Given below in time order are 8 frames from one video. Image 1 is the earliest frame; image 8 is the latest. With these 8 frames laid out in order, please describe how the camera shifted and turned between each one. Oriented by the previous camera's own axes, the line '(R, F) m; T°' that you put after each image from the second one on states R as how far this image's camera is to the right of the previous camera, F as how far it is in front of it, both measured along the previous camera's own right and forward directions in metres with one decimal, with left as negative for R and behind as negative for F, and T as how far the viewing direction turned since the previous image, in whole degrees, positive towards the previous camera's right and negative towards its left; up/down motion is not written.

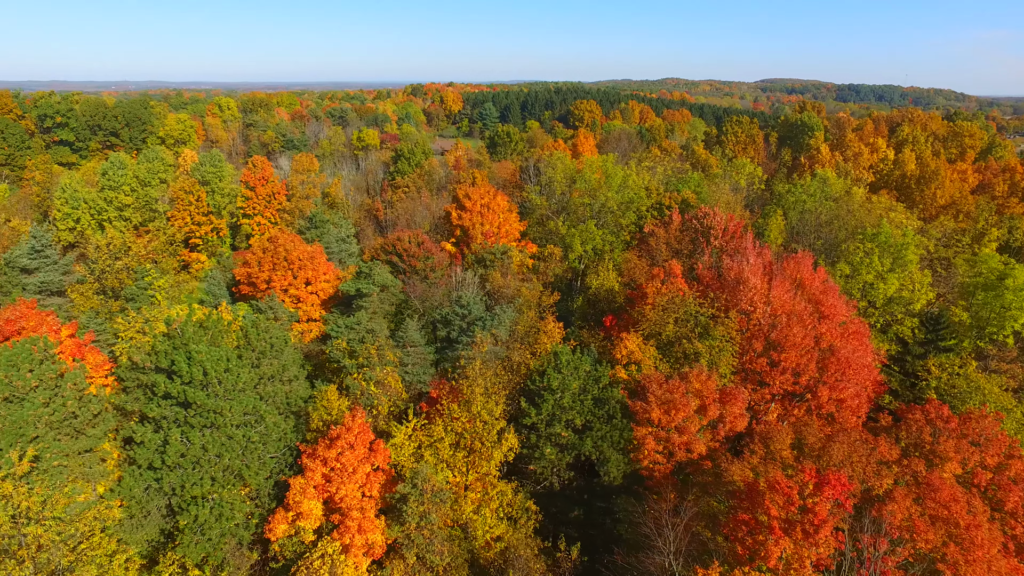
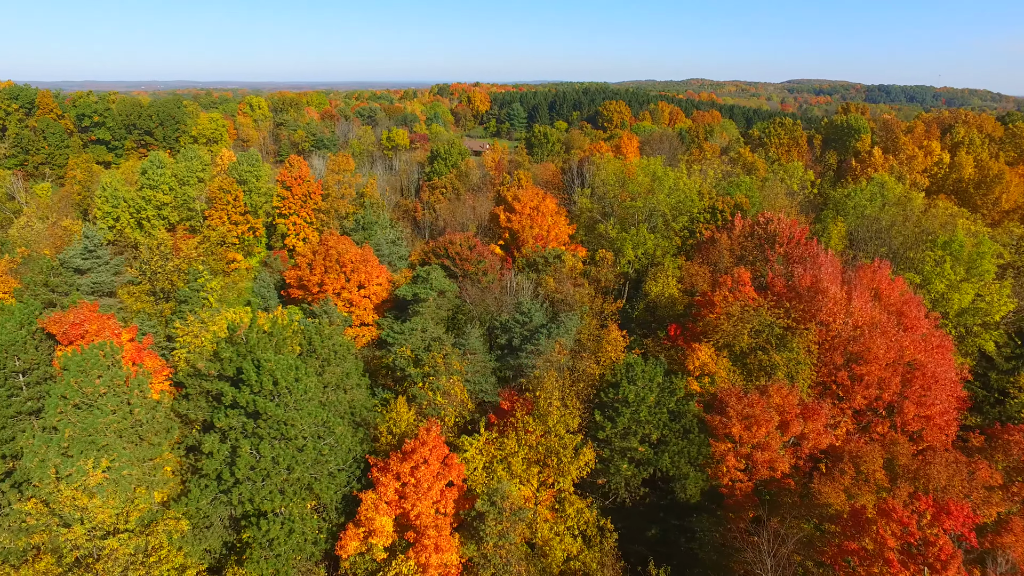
(-2.1, +1.0) m; -2°
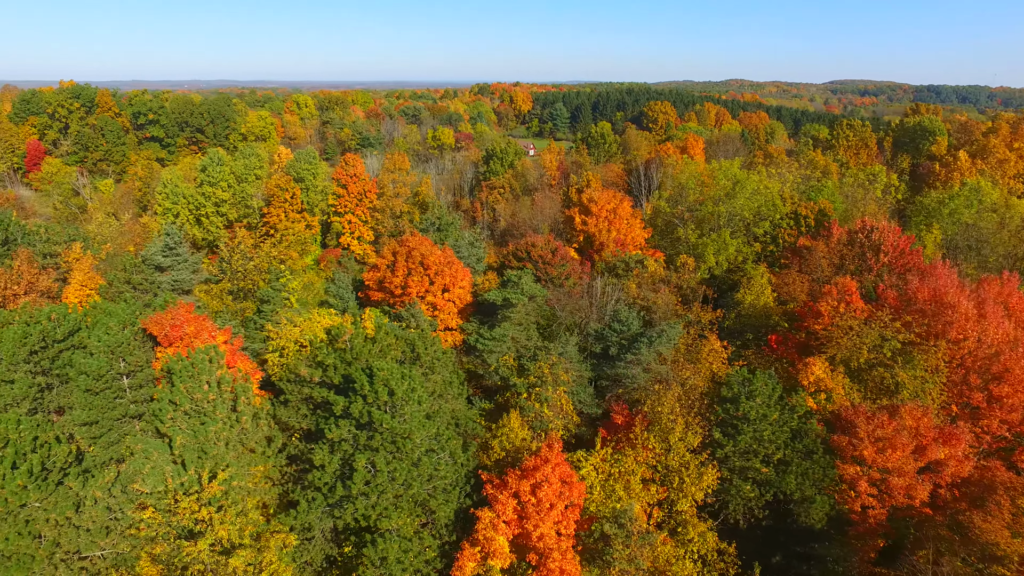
(-3.1, +1.2) m; -3°
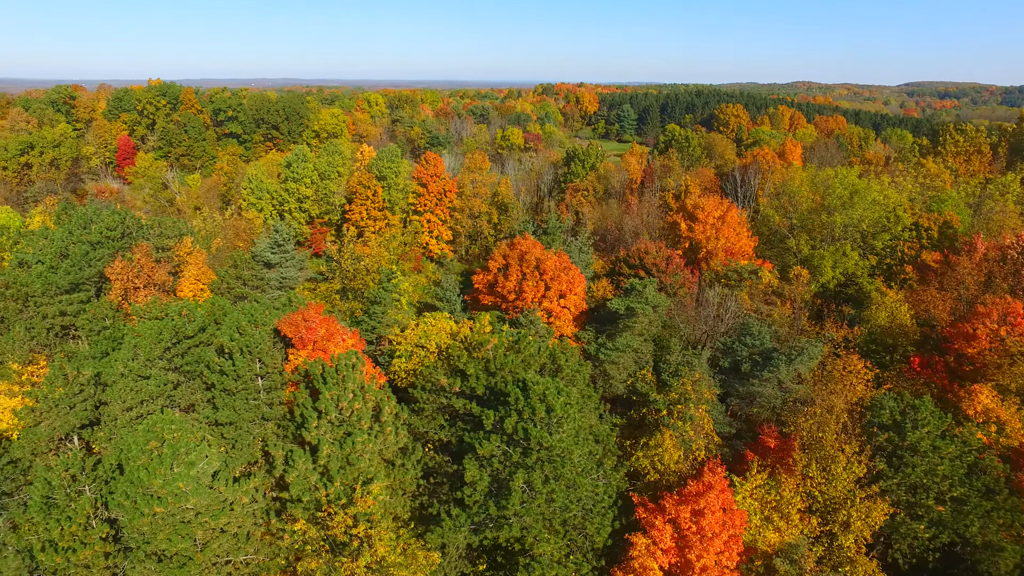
(-3.4, +1.1) m; -4°
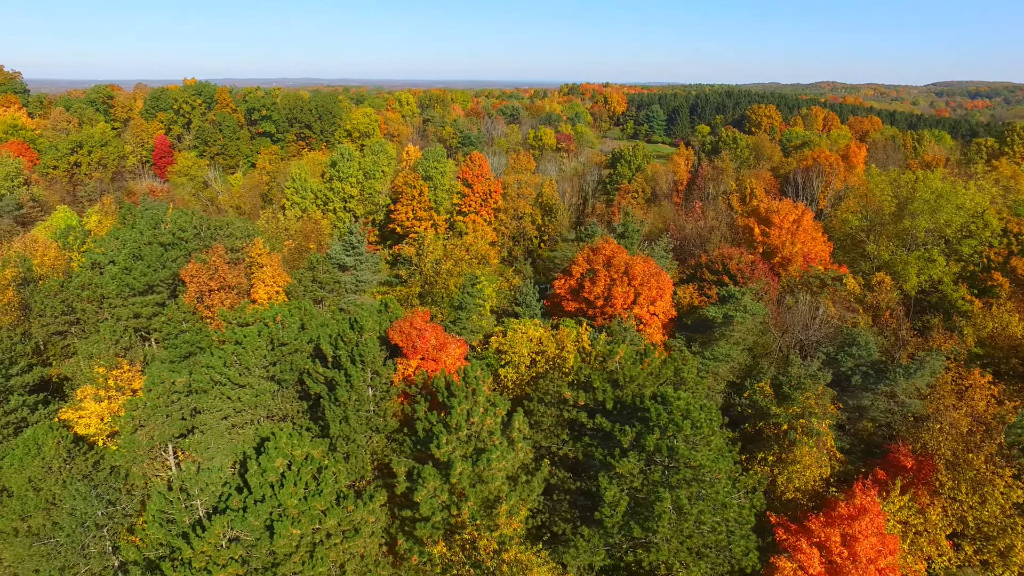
(-3.7, +1.0) m; -1°
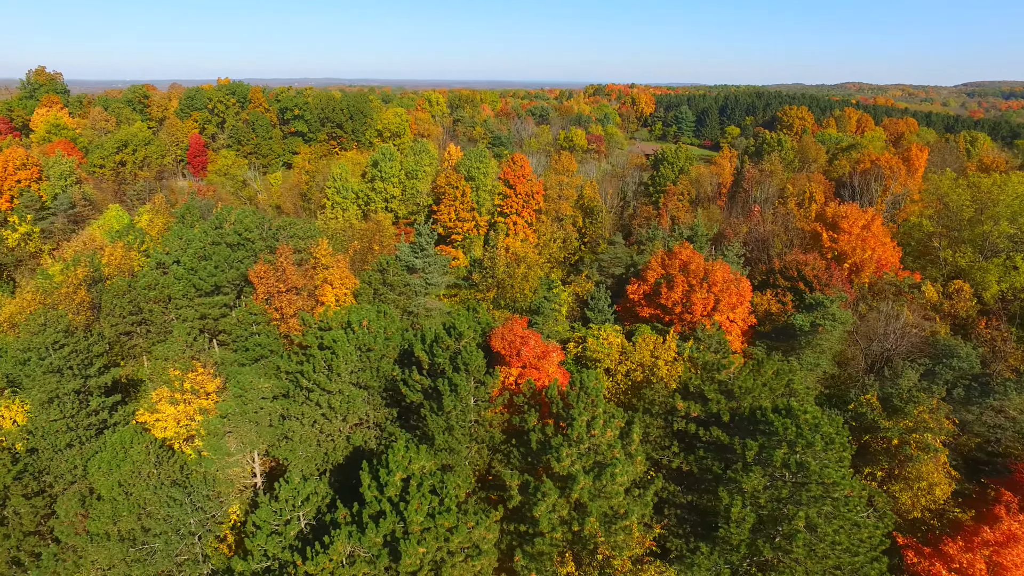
(-3.1, +0.7) m; -2°
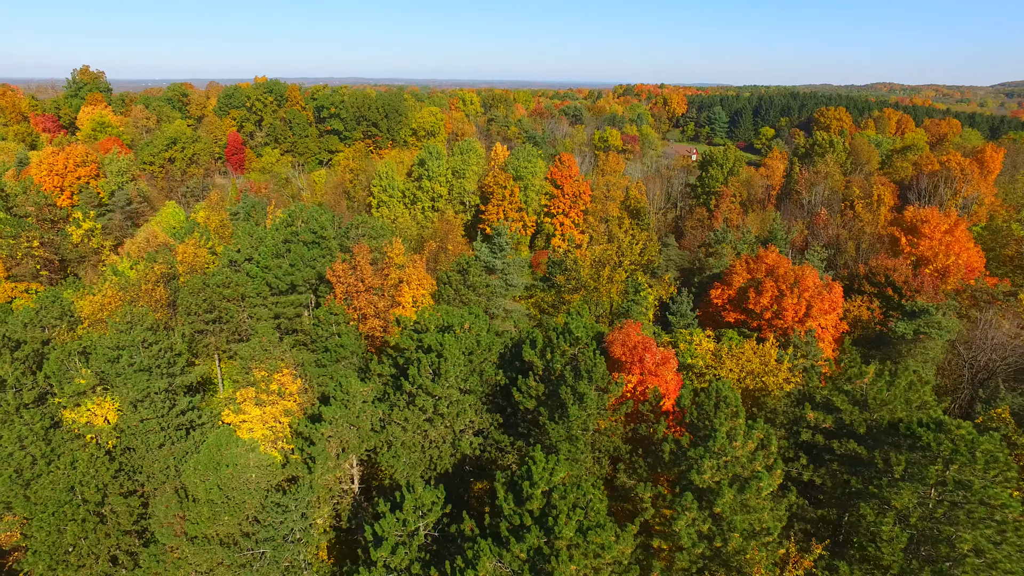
(-3.4, +0.8) m; -2°
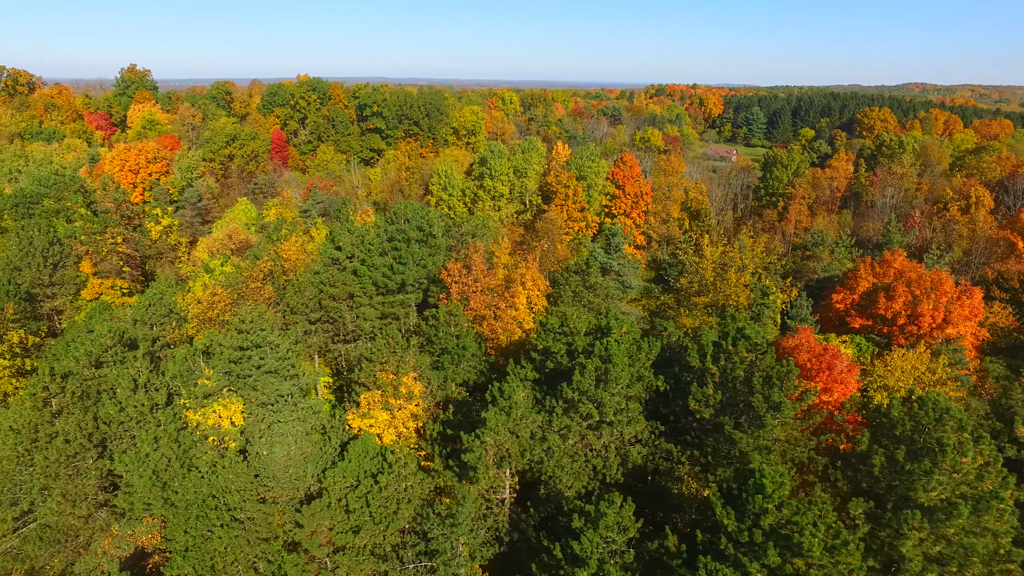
(-5.4, +1.2) m; -2°
